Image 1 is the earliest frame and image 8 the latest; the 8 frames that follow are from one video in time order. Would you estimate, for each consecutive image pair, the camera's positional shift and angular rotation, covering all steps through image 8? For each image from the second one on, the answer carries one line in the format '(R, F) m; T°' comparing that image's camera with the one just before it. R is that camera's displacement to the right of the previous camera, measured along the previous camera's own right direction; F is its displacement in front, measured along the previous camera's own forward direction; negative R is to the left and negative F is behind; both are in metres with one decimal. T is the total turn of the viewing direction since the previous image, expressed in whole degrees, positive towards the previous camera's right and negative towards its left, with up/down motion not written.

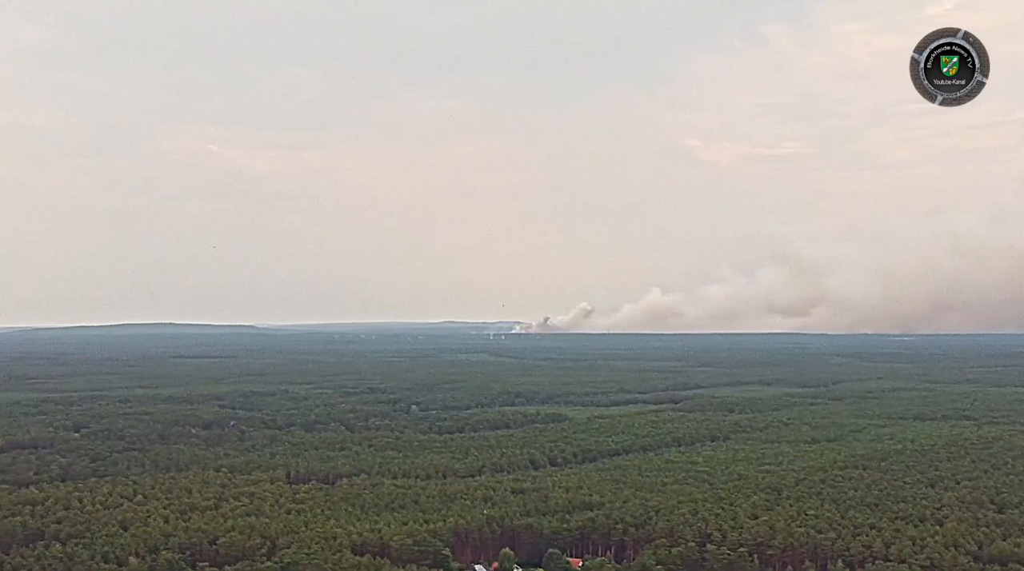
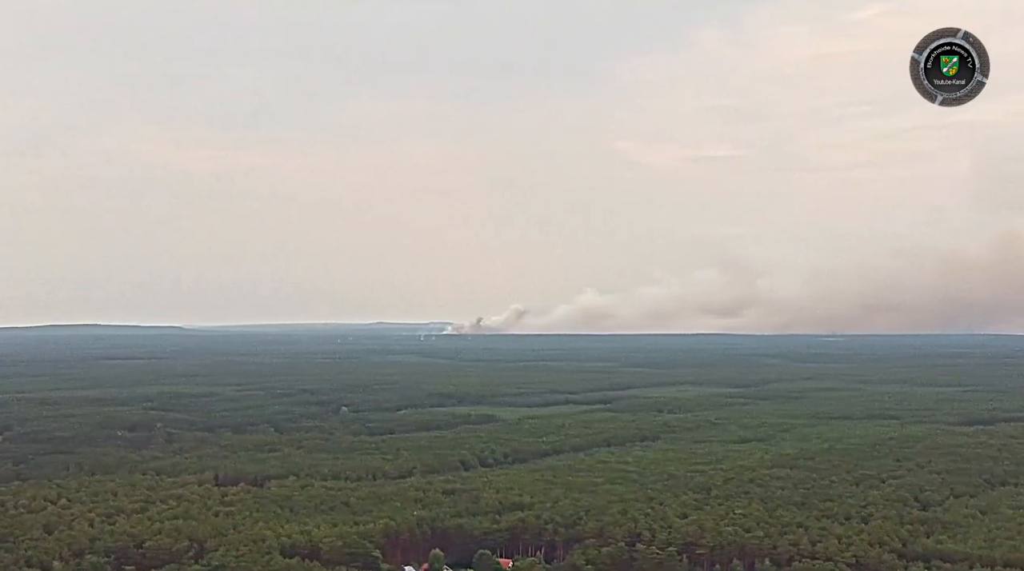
(+0.7, -0.4) m; +2°
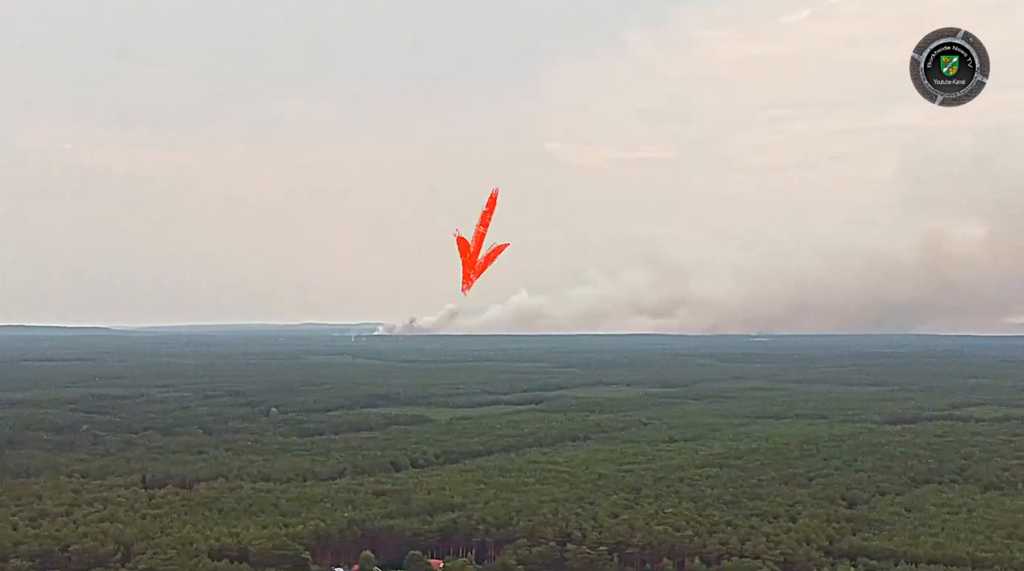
(+0.8, -0.2) m; +2°
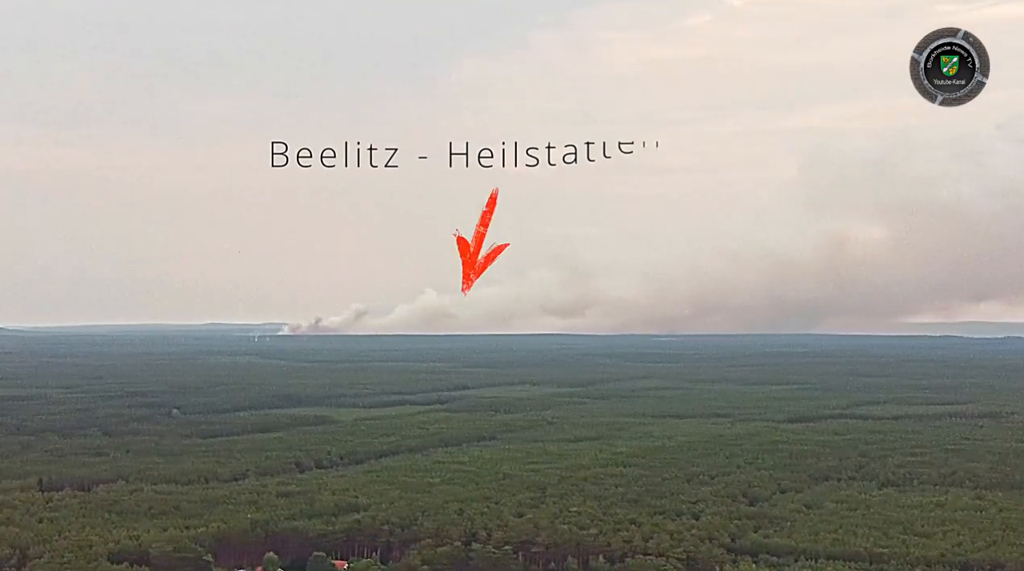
(+0.7, -0.1) m; +3°
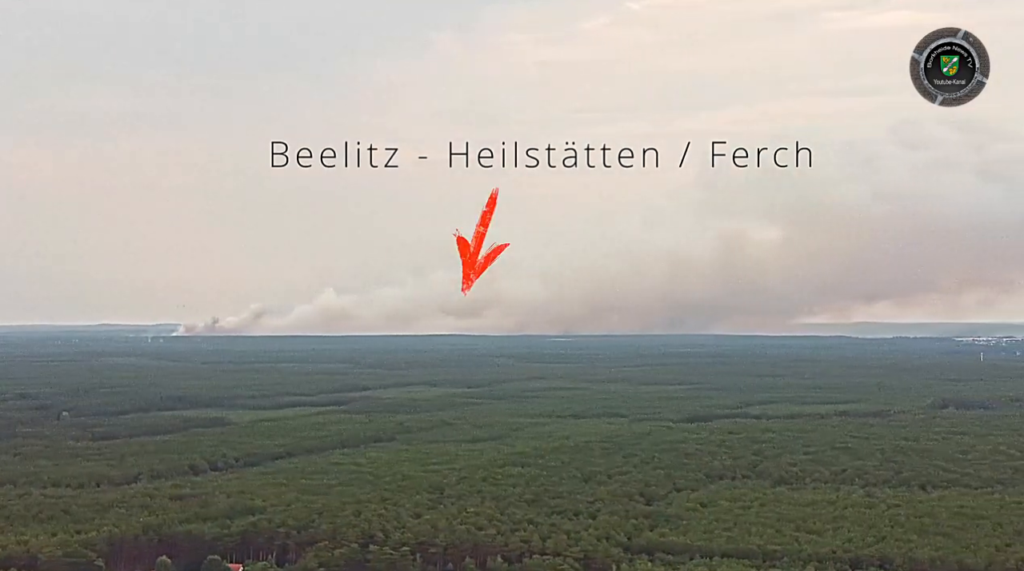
(+1.1, 0.0) m; +3°
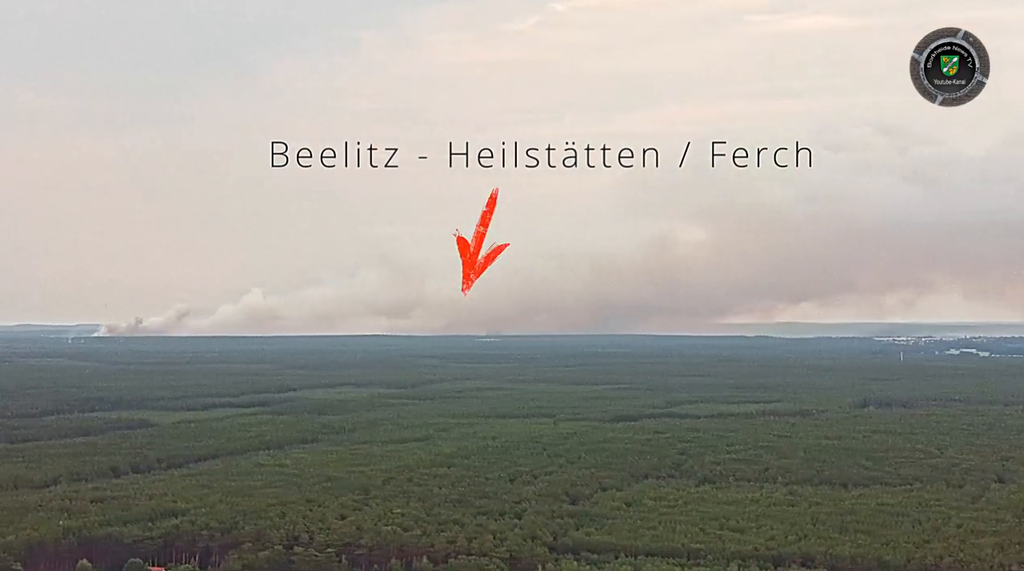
(+0.4, +0.2) m; +2°
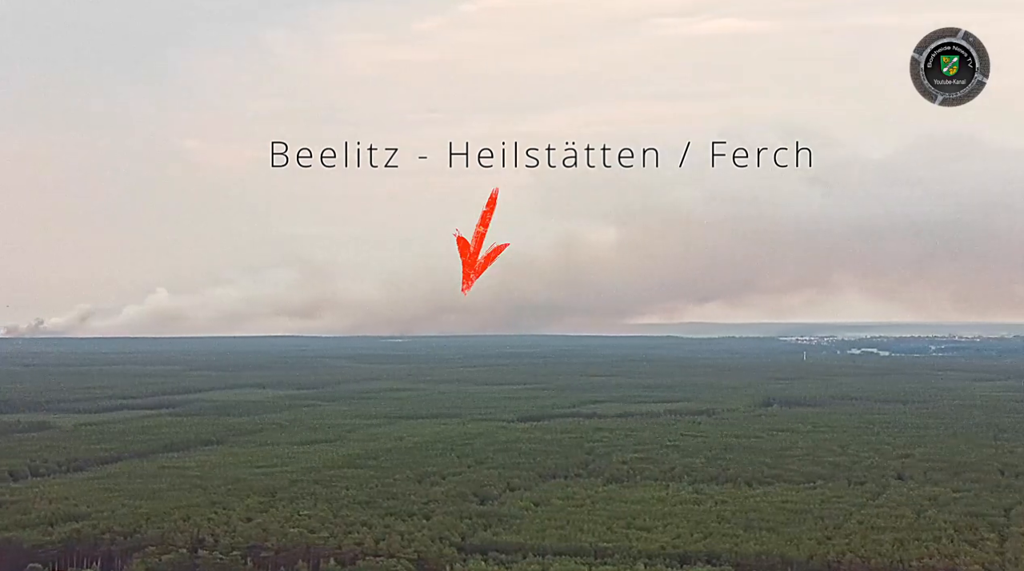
(+0.3, +0.2) m; +3°
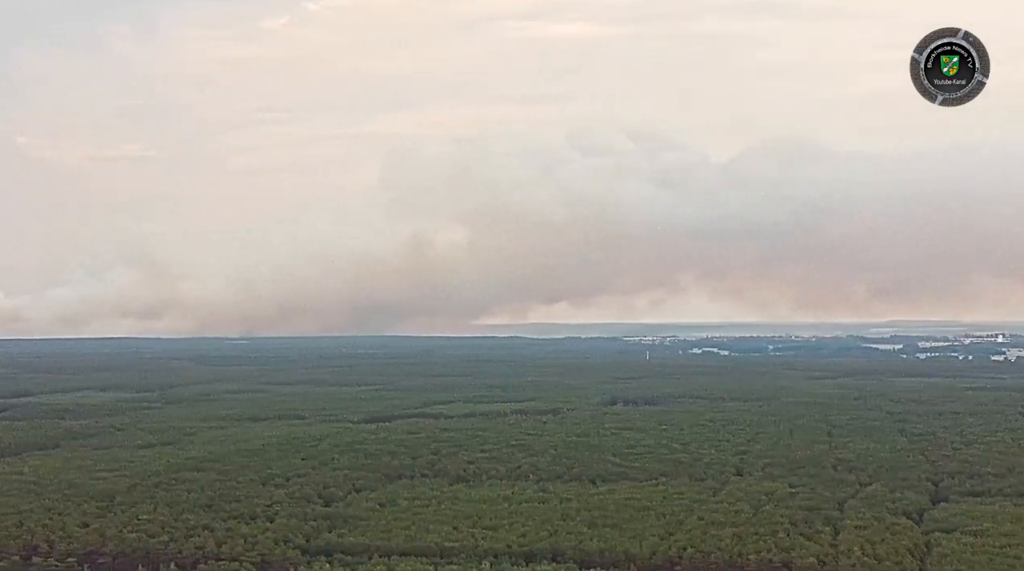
(+0.1, +0.1) m; +5°
